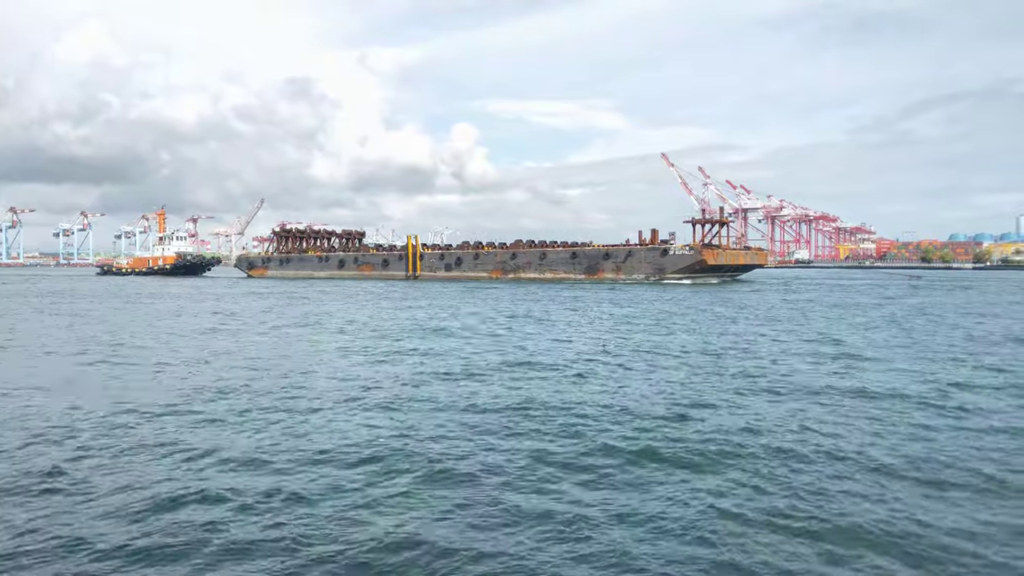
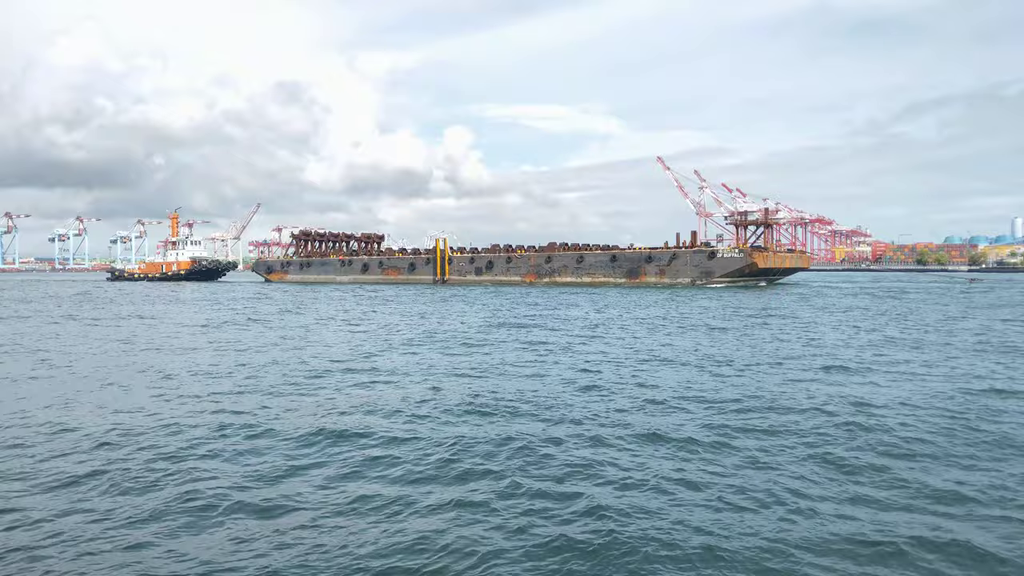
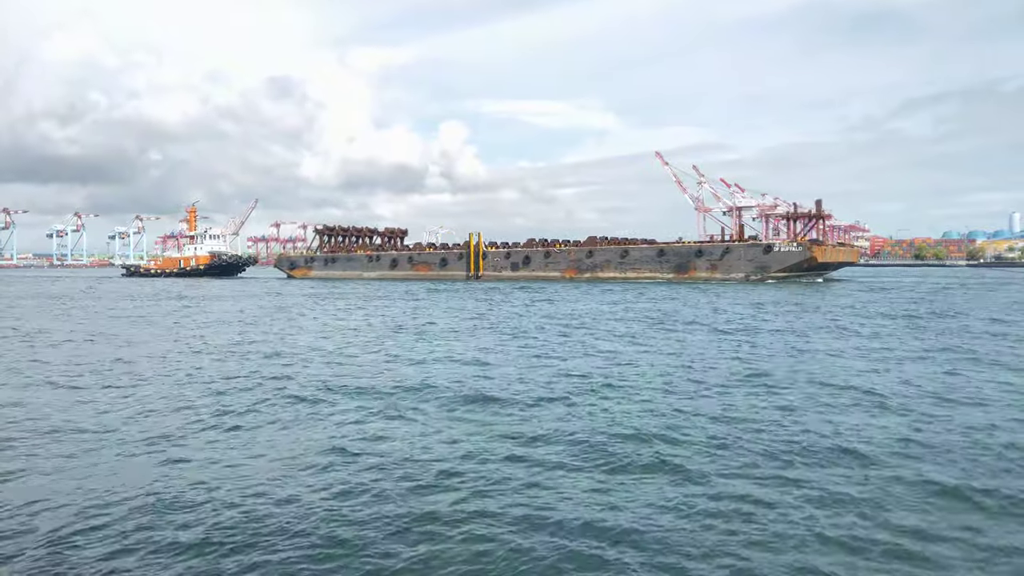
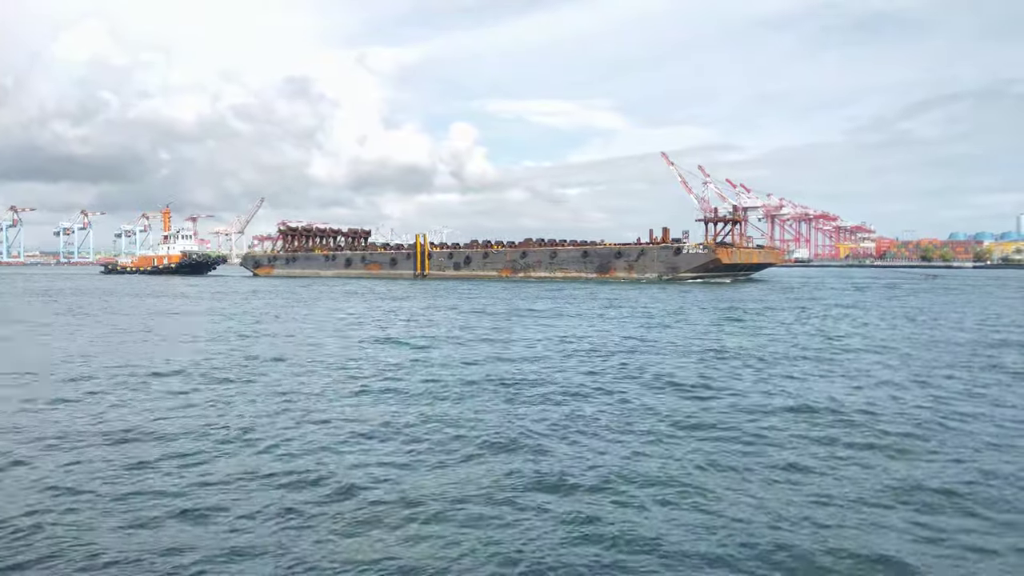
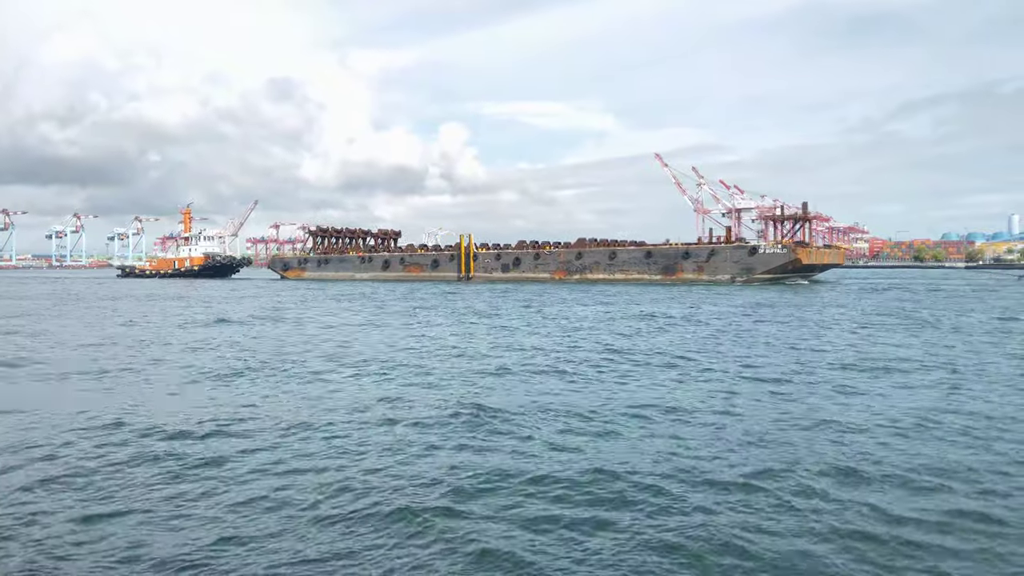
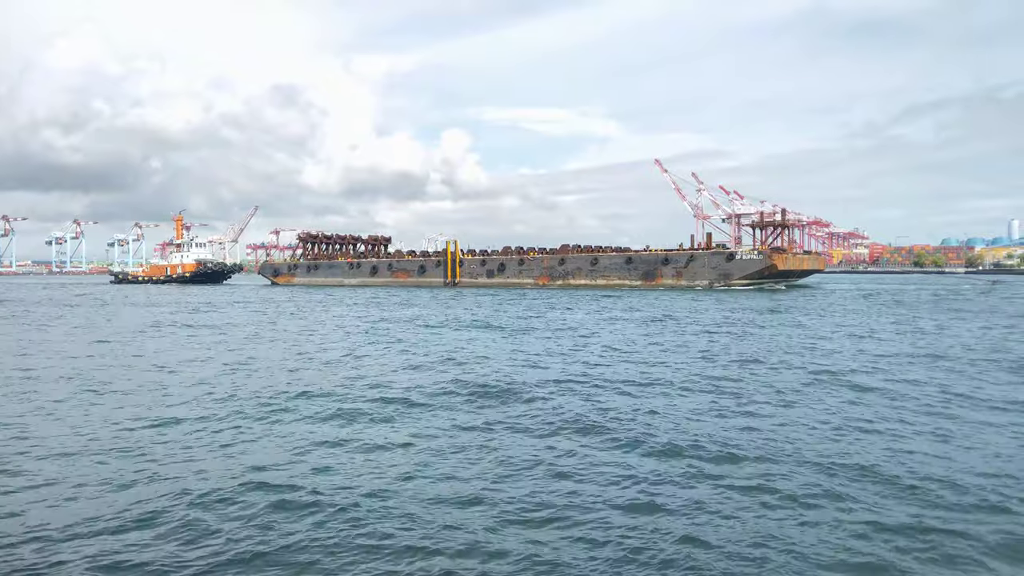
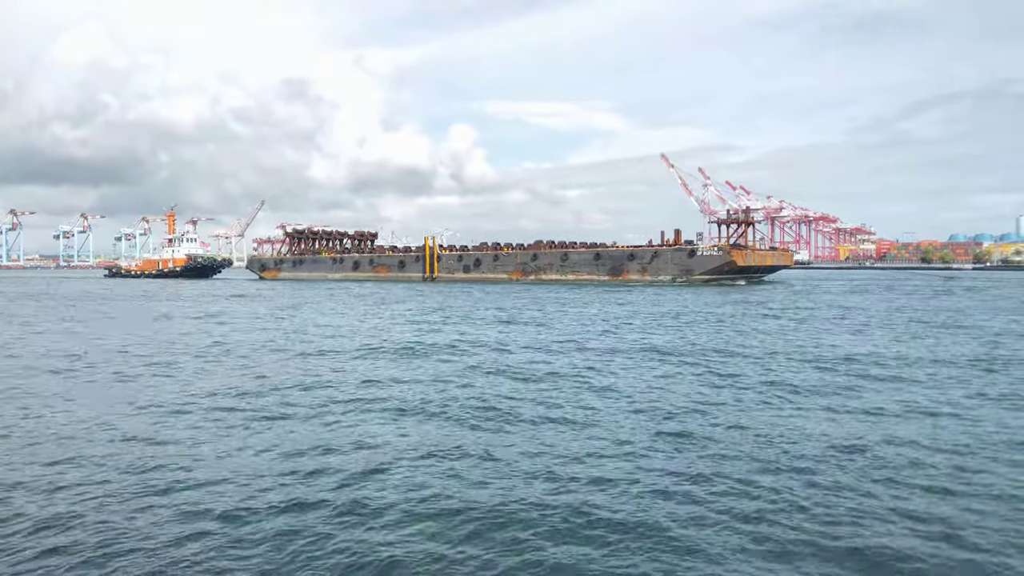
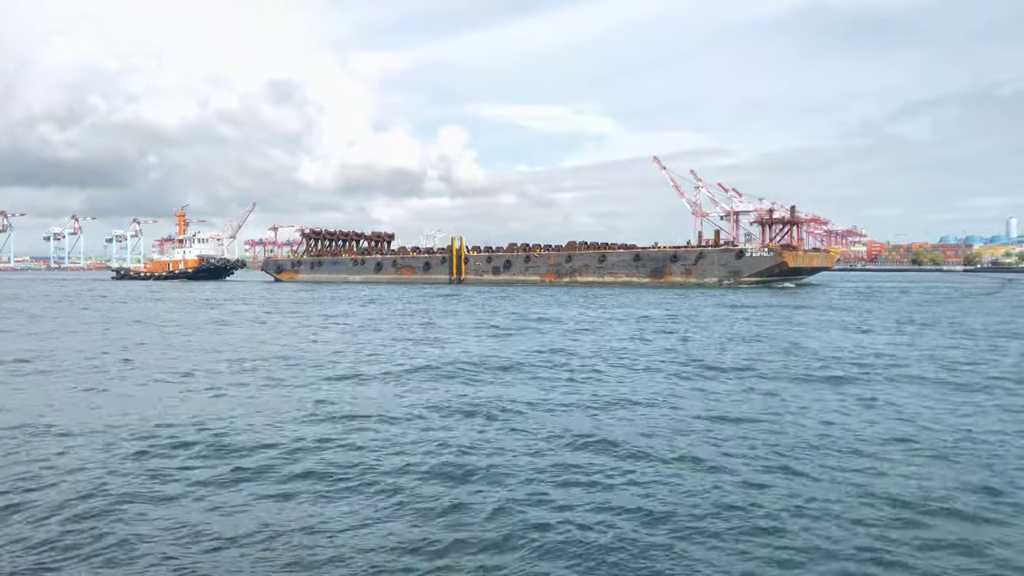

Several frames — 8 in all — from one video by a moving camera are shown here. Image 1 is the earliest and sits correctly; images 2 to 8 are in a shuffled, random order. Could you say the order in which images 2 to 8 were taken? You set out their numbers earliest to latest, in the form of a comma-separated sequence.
4, 7, 2, 6, 8, 5, 3
